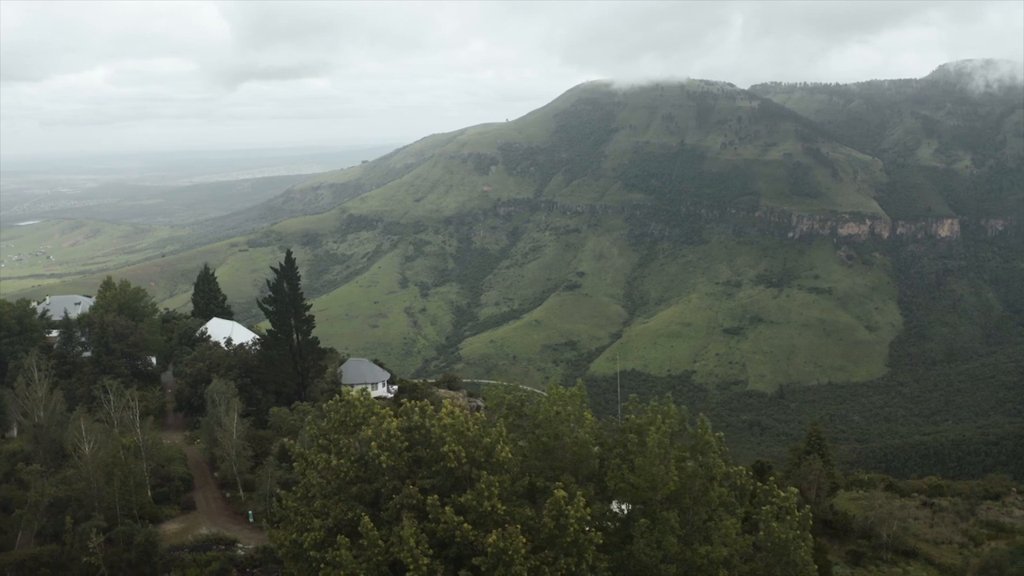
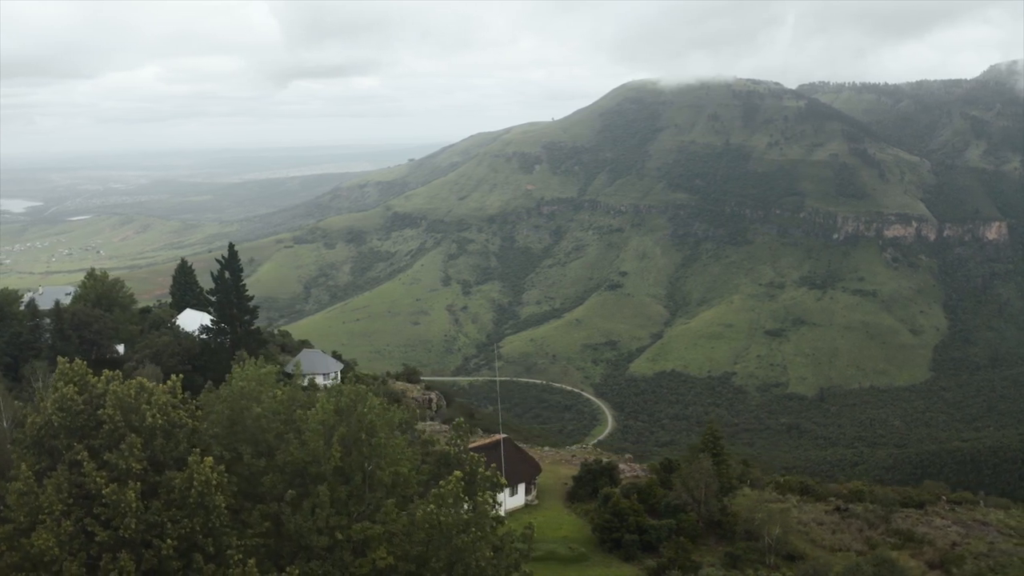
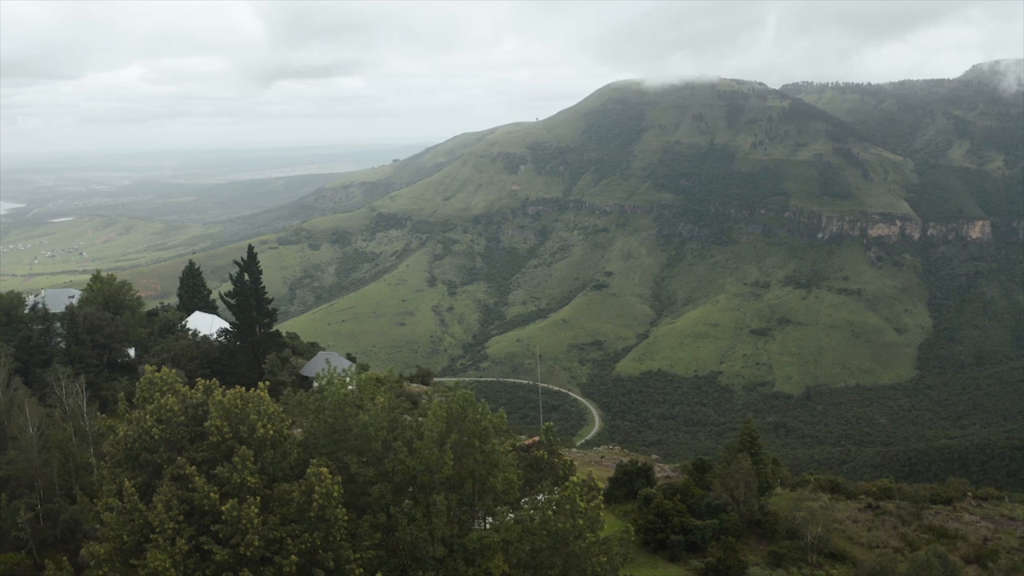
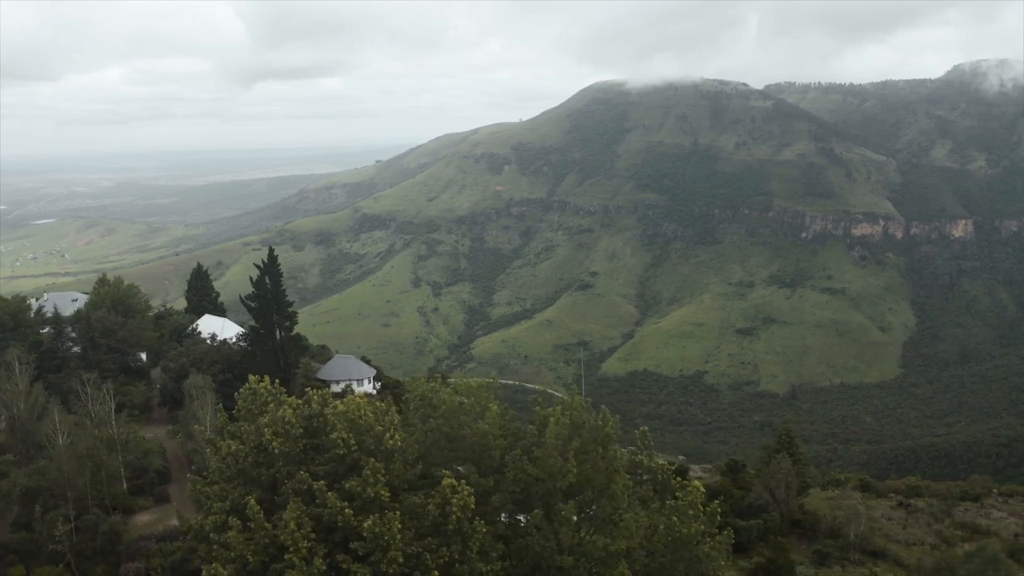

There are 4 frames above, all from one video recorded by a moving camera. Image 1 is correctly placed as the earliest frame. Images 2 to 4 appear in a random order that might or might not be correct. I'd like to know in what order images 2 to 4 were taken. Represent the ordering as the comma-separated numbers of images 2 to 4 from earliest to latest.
4, 3, 2
